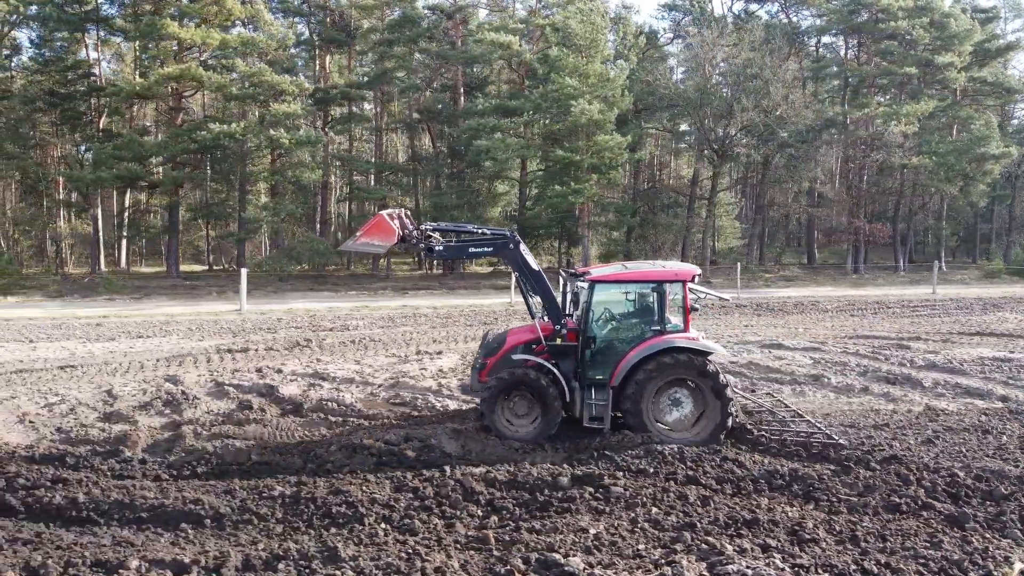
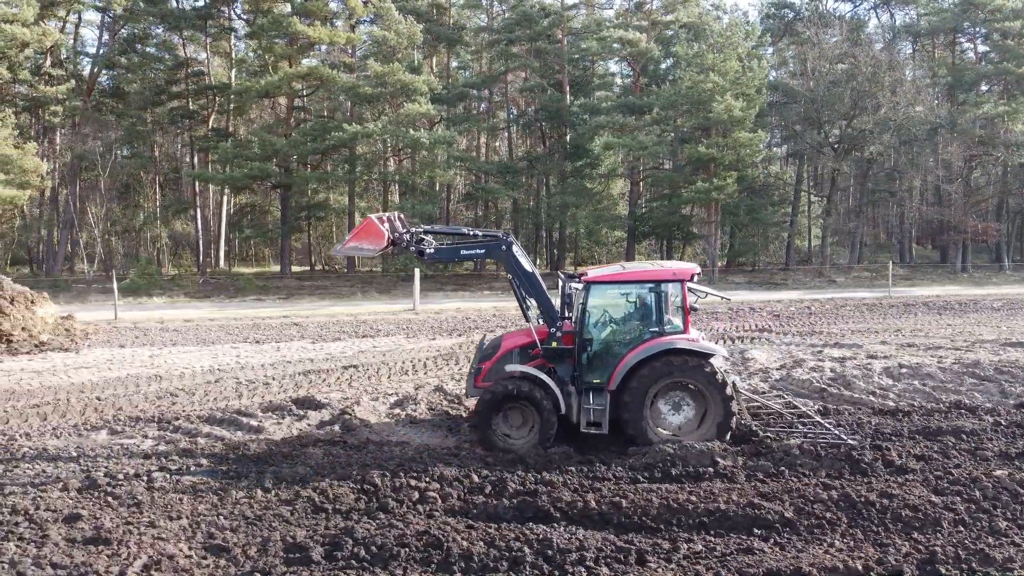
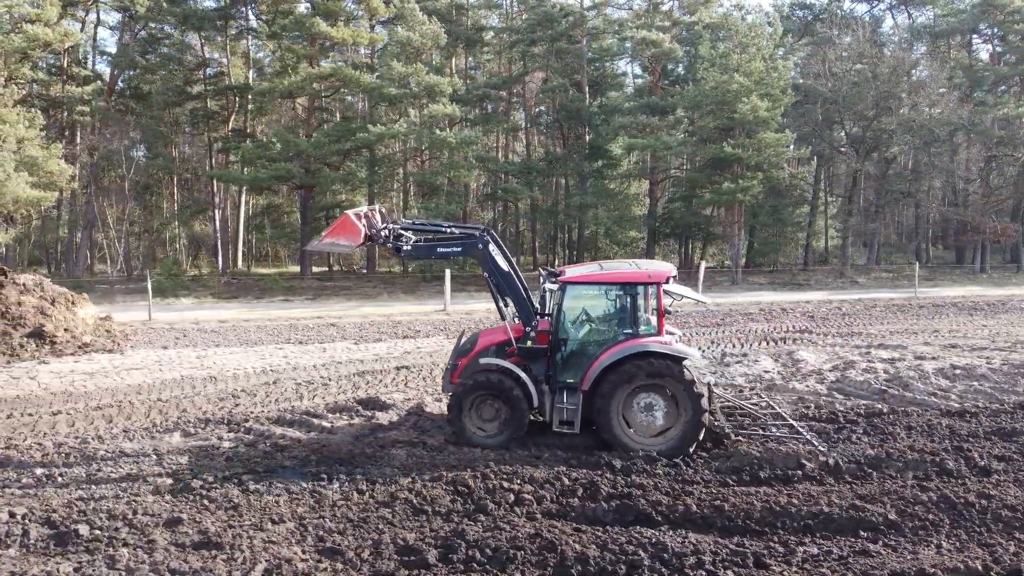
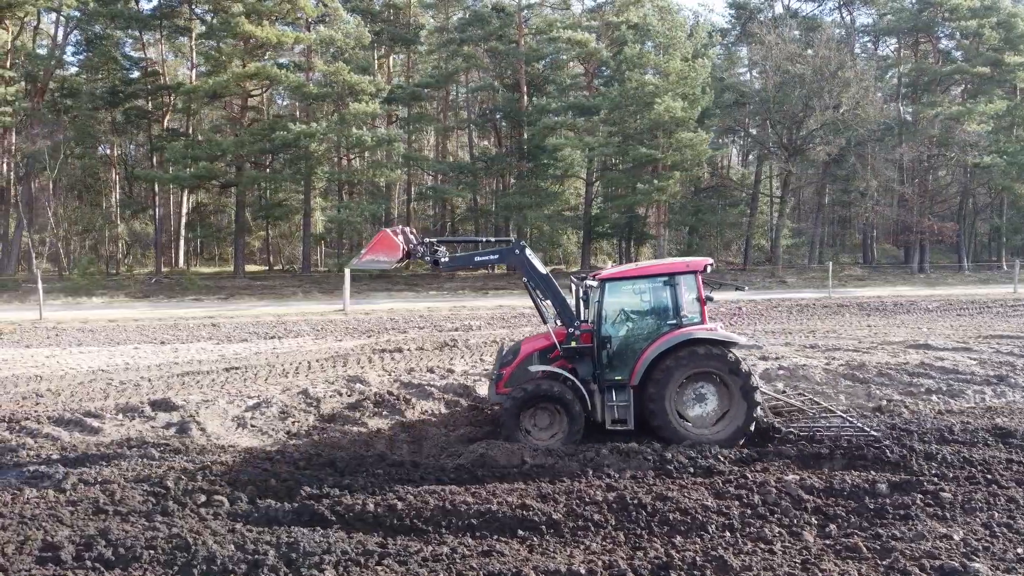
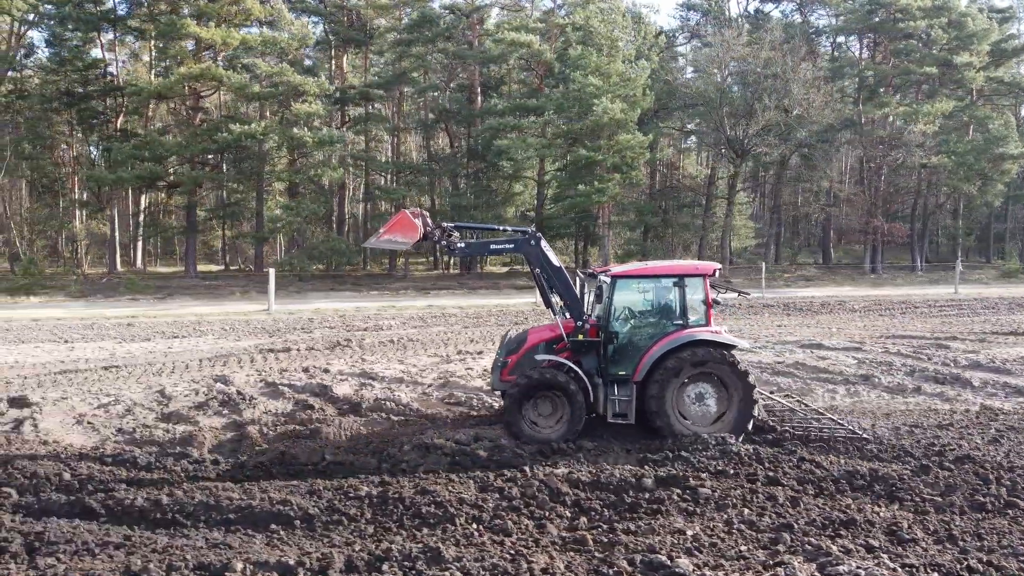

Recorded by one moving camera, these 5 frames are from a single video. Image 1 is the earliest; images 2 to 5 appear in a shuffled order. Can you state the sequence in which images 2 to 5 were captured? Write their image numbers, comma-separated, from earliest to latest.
5, 4, 2, 3
